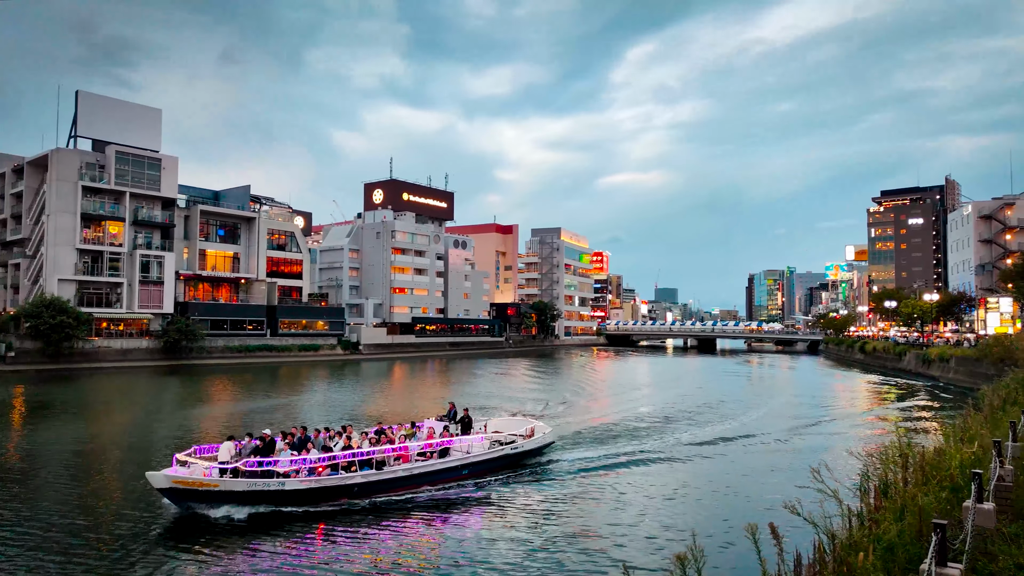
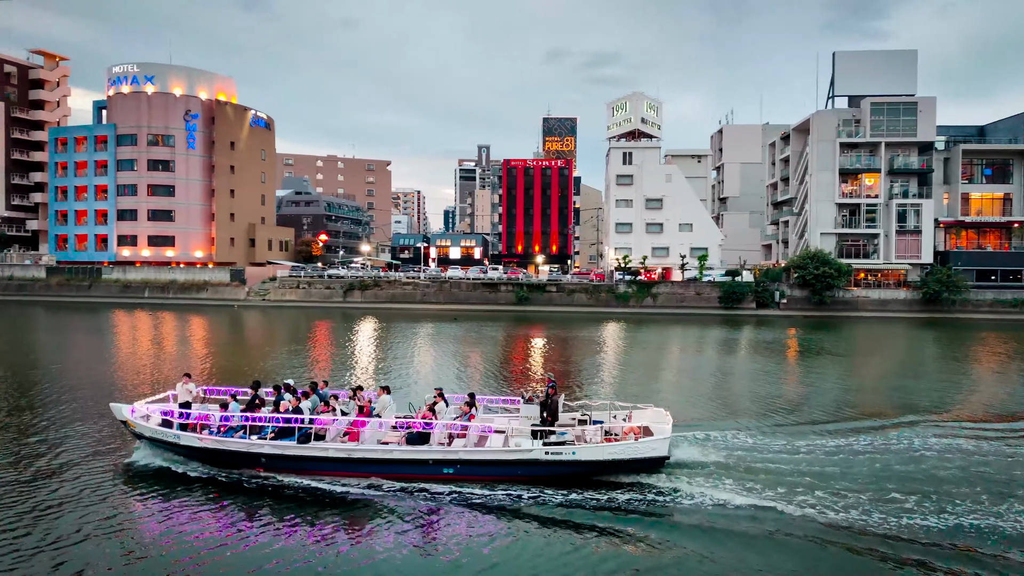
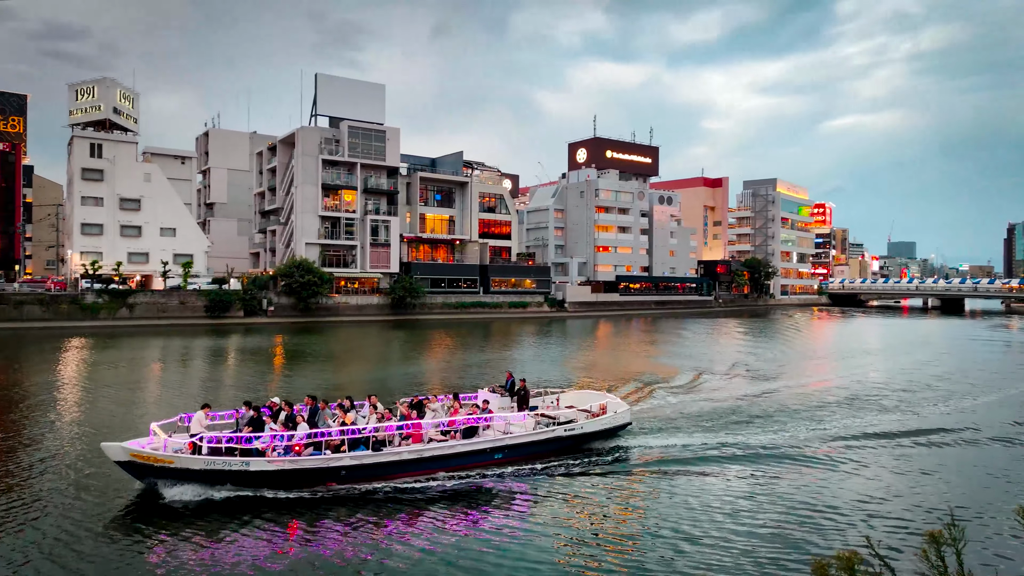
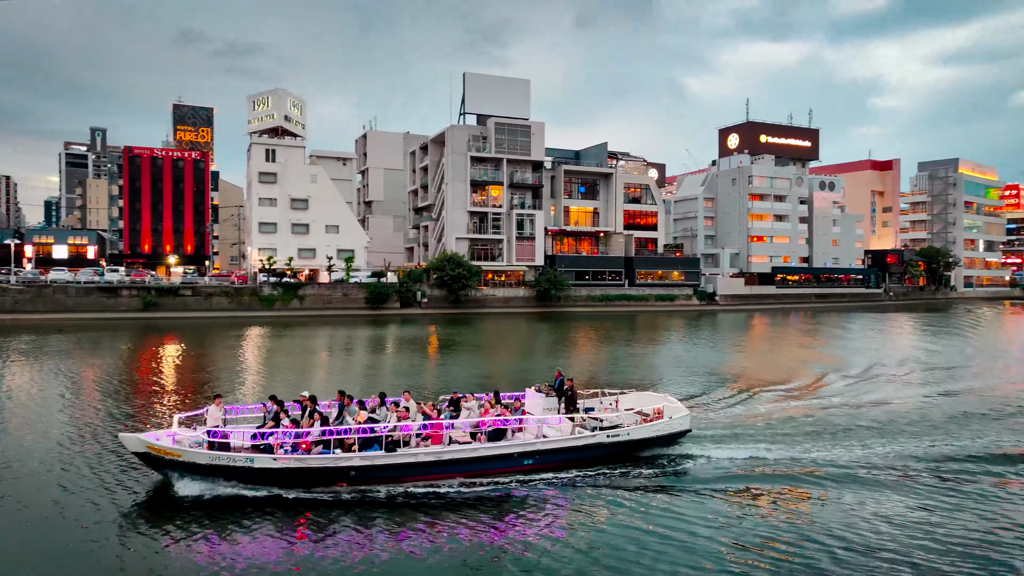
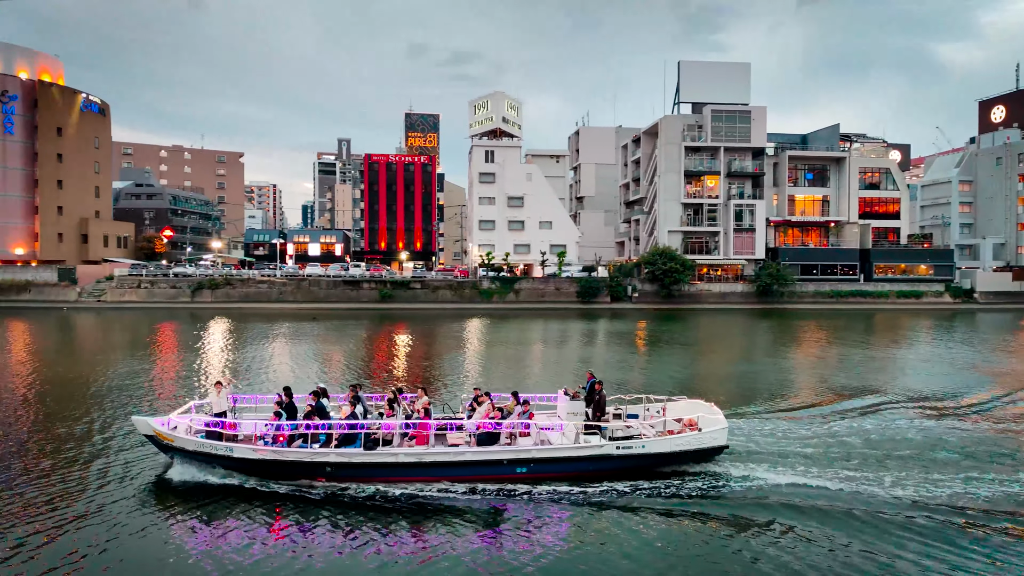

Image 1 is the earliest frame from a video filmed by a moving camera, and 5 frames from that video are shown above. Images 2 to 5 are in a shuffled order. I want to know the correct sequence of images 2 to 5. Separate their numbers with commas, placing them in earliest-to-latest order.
3, 4, 5, 2
